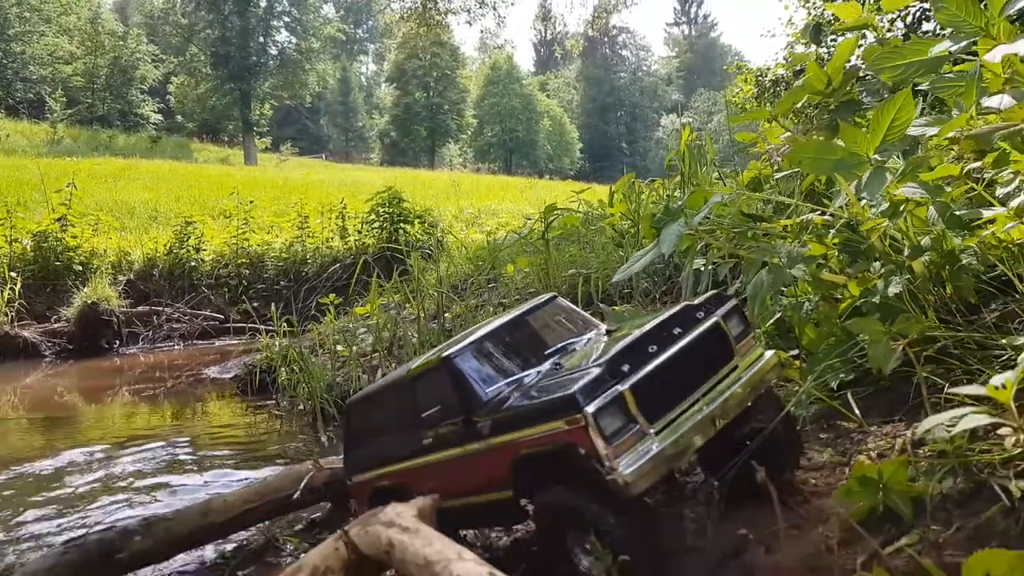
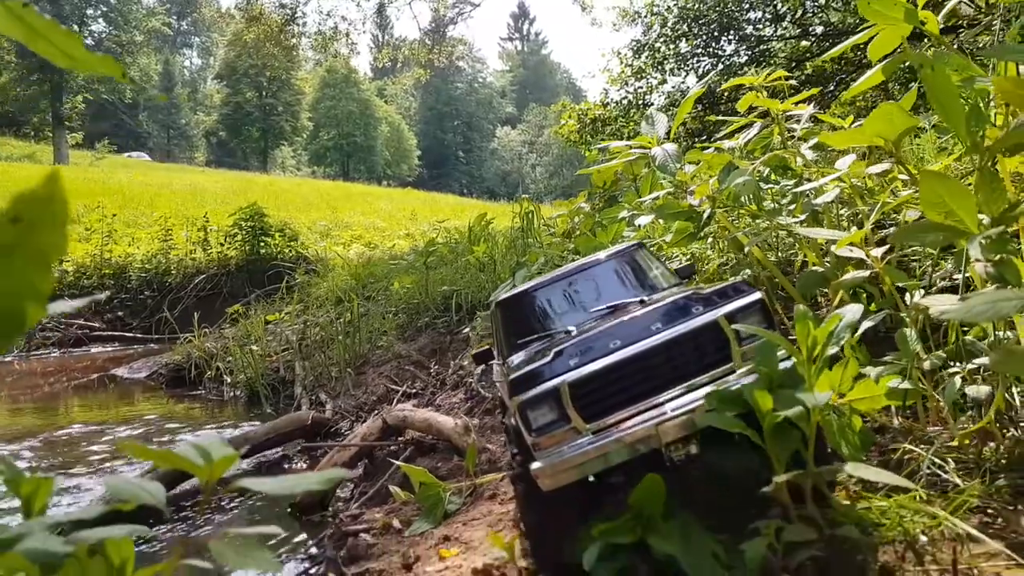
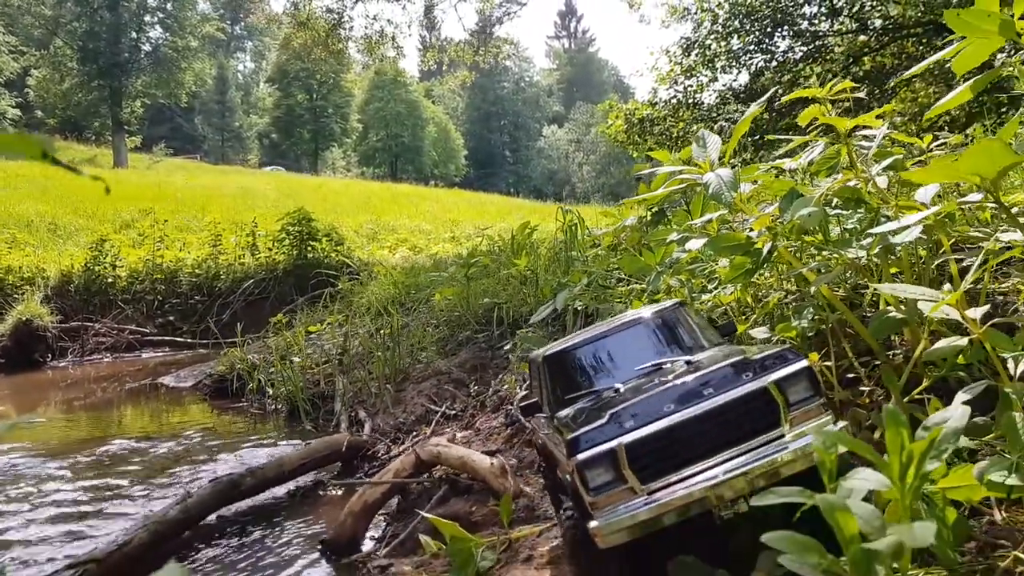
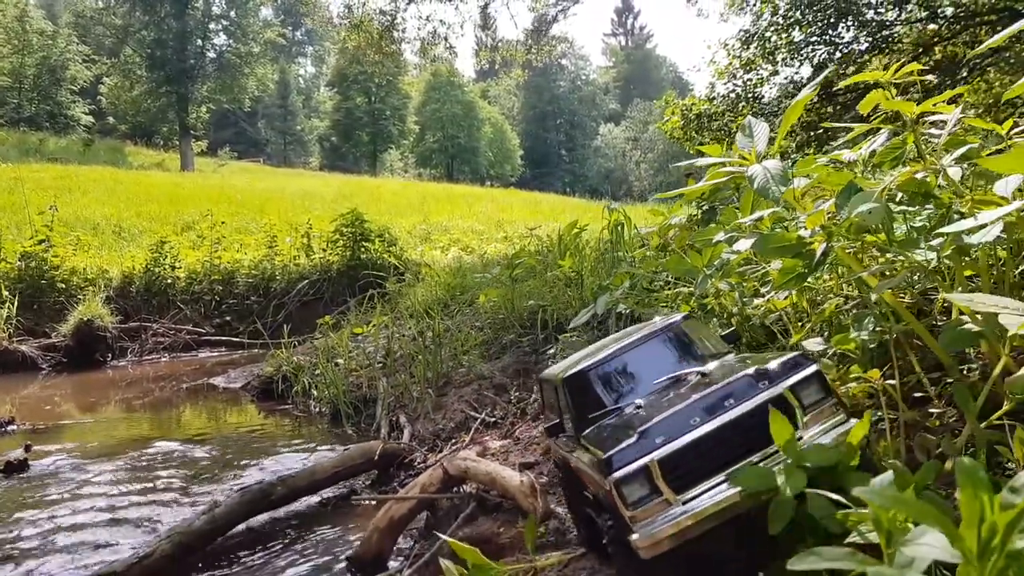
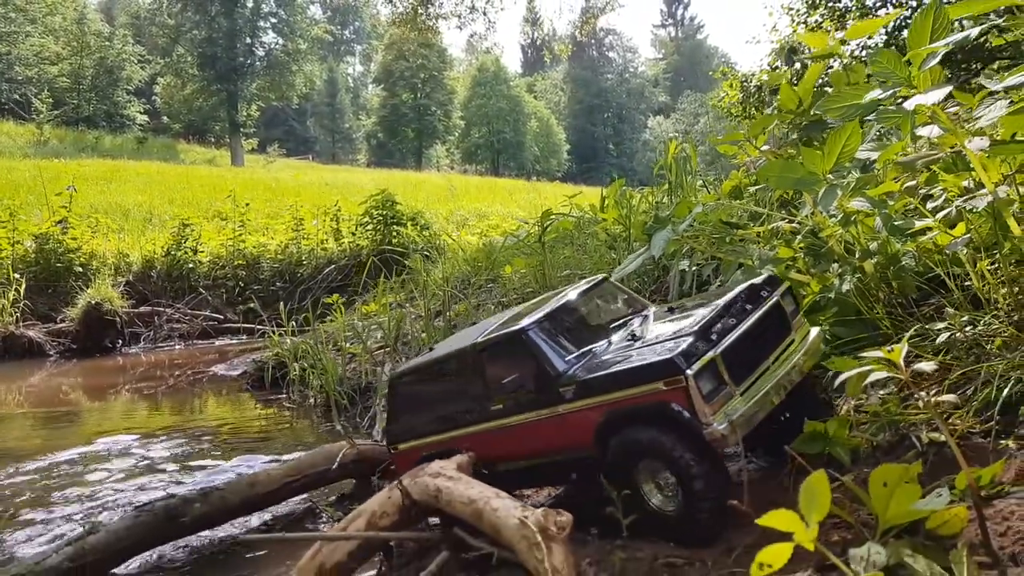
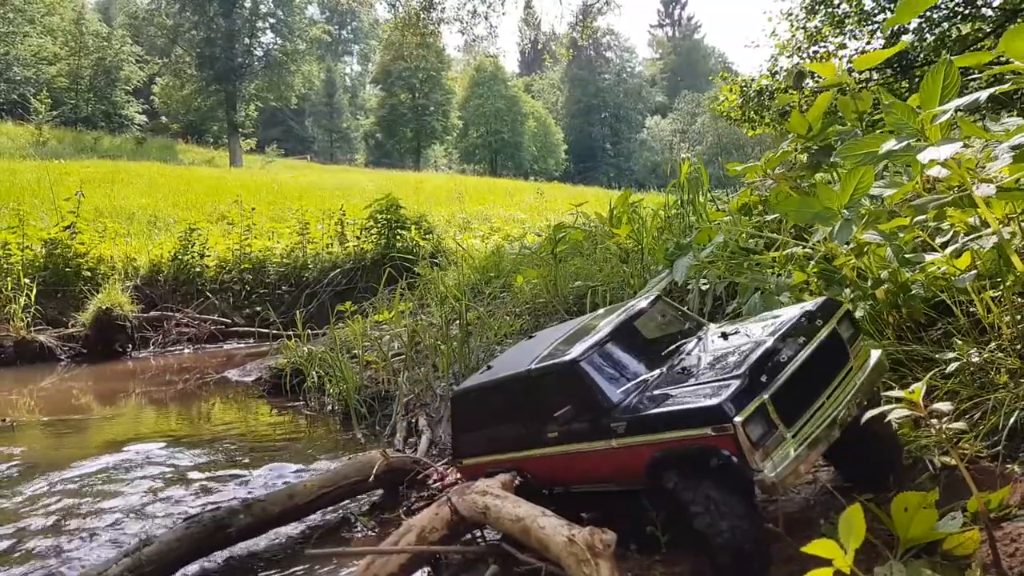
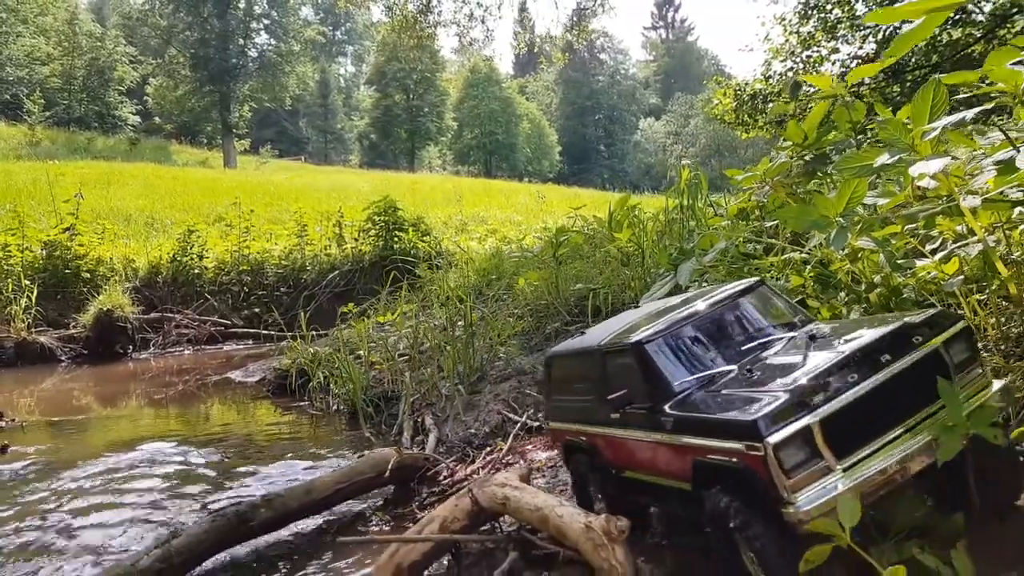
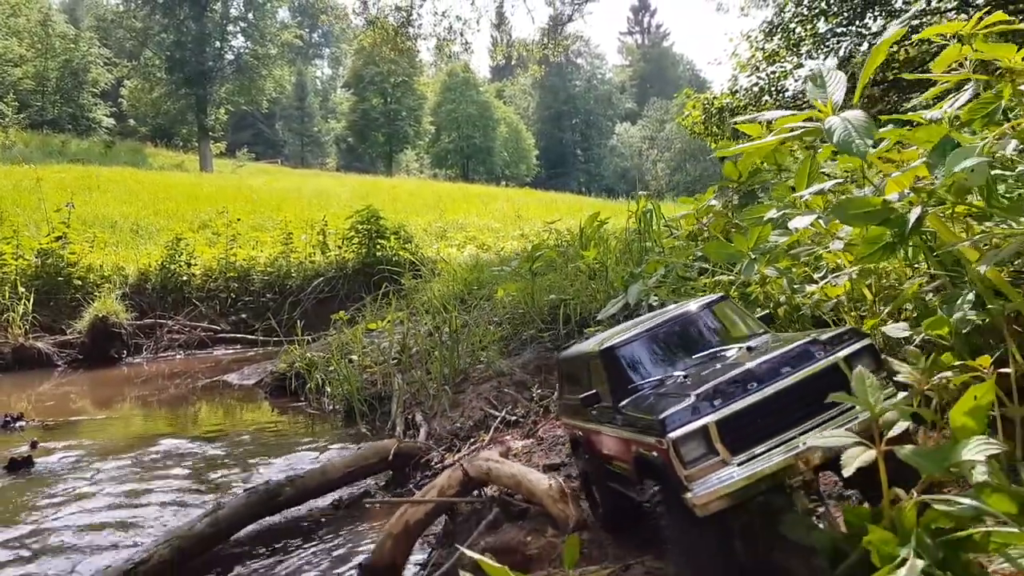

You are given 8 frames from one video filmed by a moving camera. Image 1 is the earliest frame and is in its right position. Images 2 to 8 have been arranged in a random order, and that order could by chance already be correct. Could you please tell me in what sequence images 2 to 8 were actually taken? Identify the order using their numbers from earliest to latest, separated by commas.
5, 6, 7, 8, 4, 3, 2
